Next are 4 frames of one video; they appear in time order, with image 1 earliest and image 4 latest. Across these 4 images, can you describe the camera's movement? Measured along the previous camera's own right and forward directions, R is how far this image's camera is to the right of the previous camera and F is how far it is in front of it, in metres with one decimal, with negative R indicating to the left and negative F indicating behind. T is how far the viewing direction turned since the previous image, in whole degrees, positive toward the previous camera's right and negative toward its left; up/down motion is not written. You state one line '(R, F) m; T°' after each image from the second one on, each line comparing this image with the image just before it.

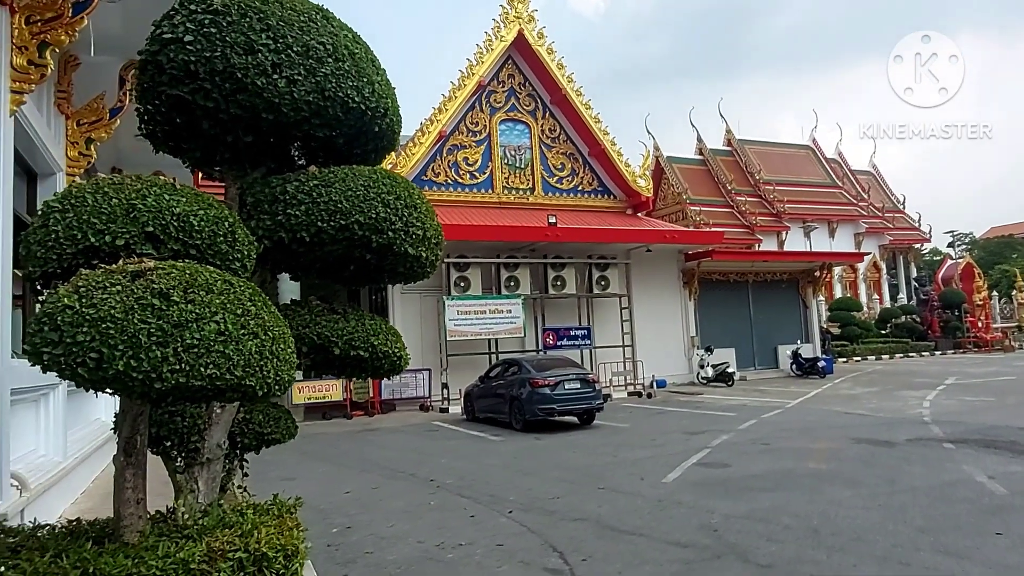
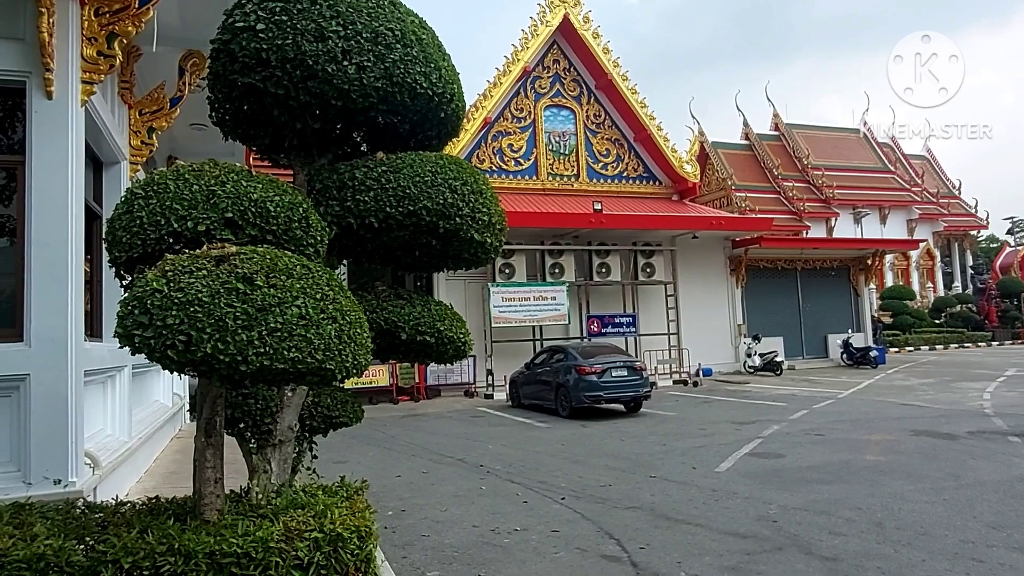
(-0.2, 0.0) m; -3°
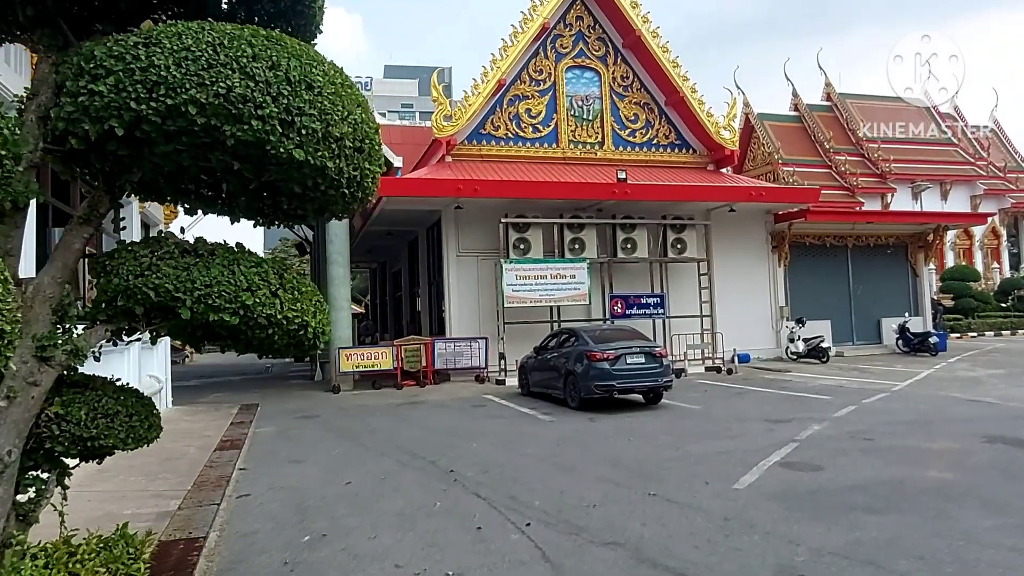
(+0.7, +1.6) m; -4°
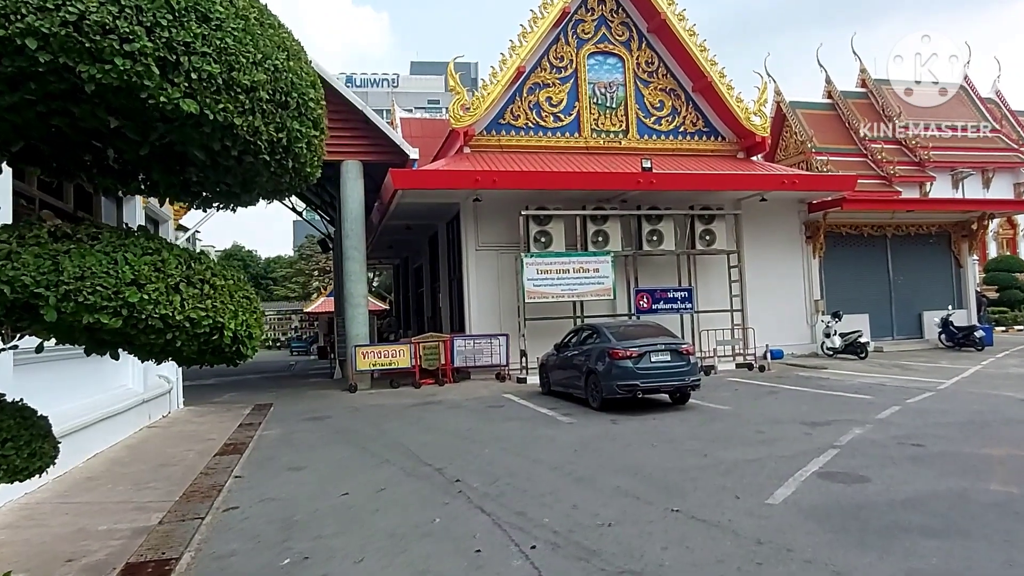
(+0.2, +0.6) m; -2°
